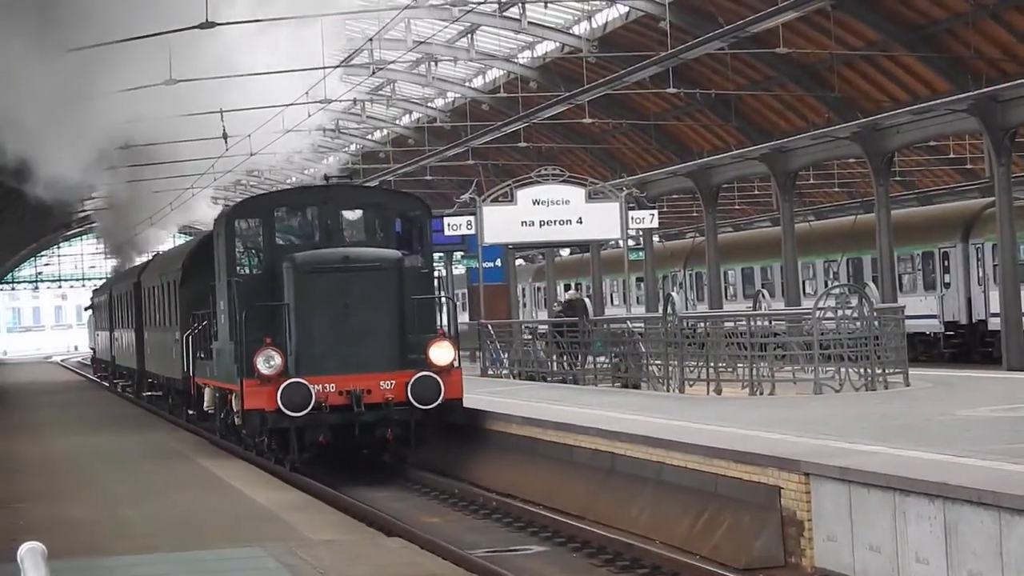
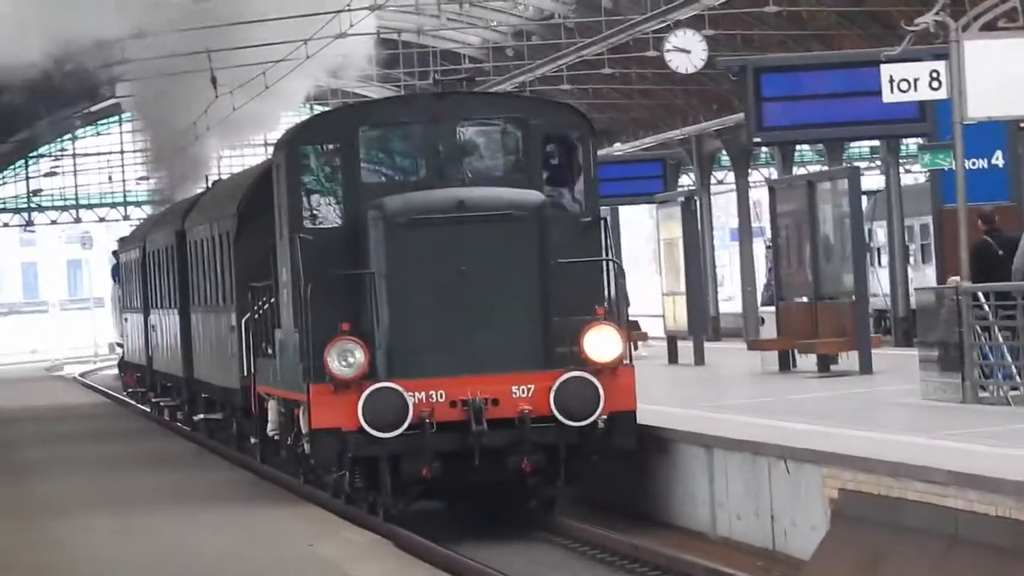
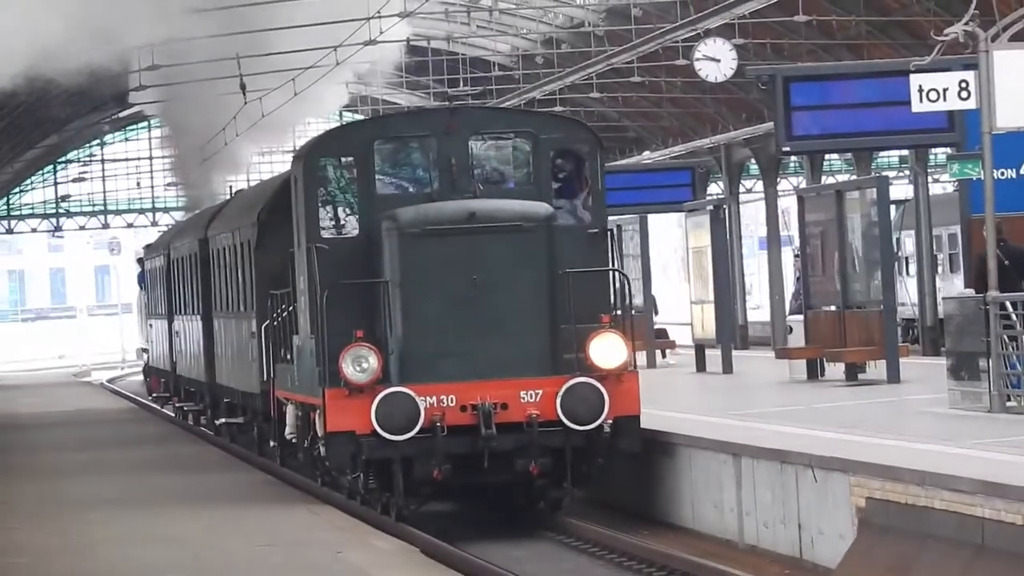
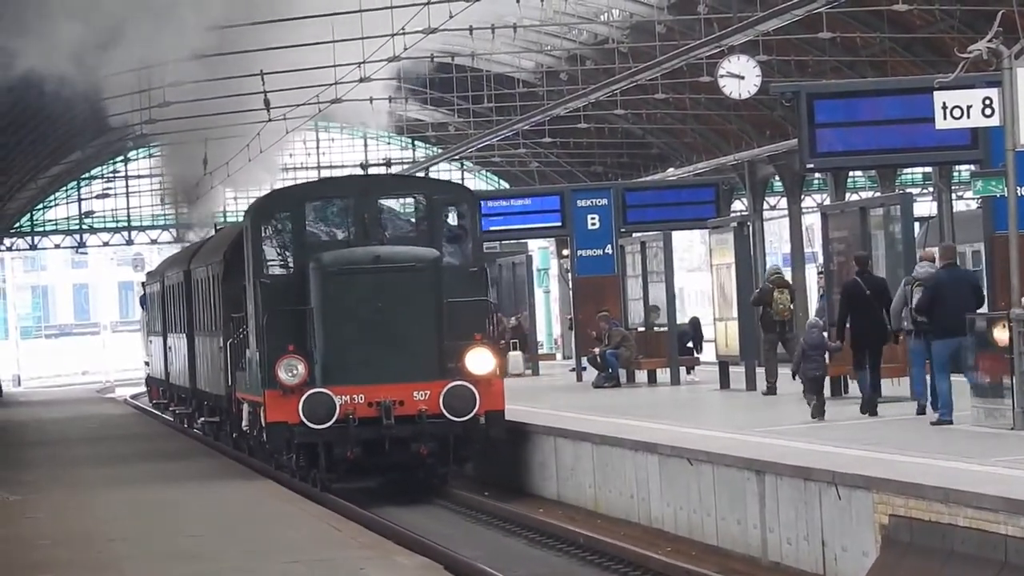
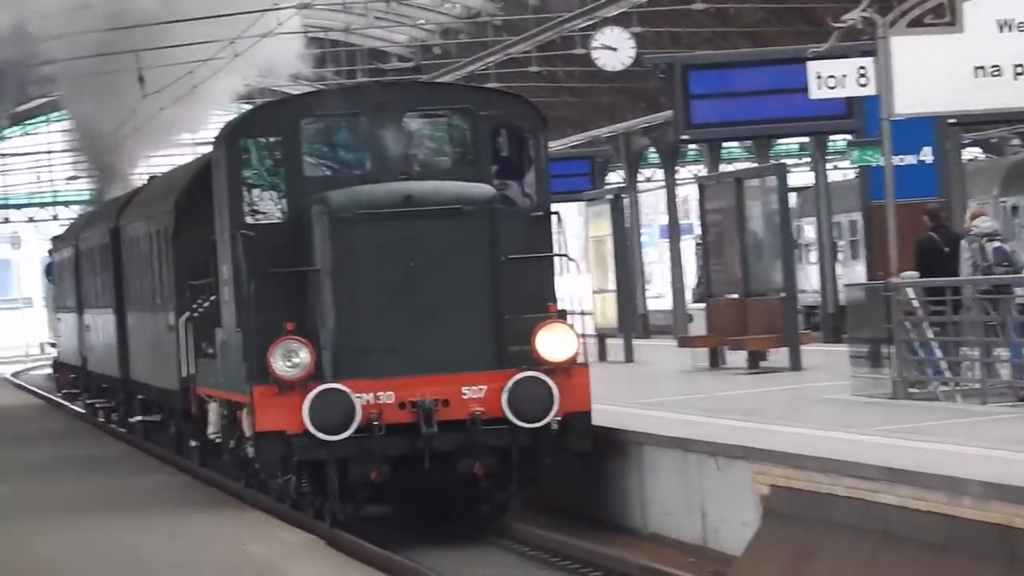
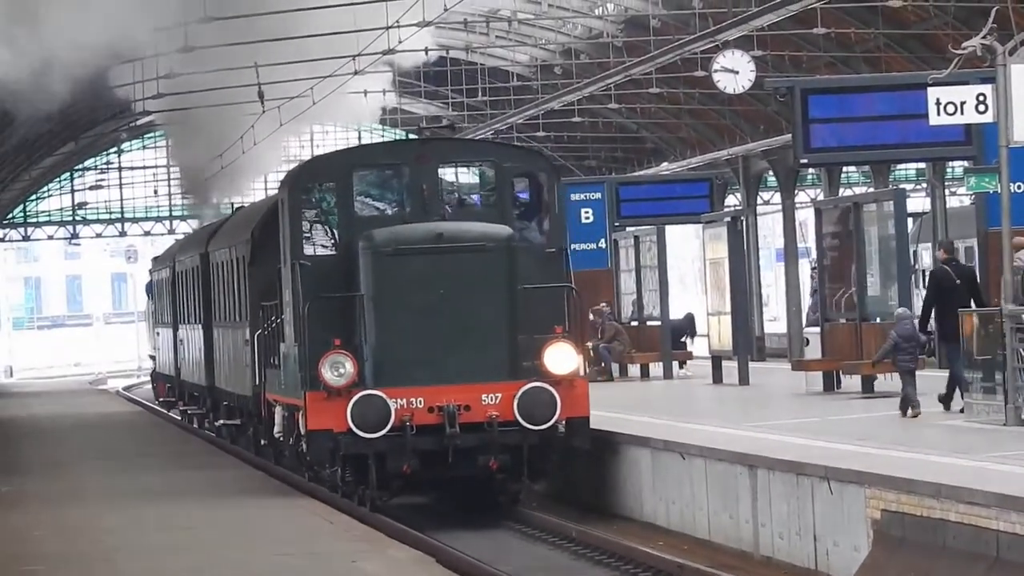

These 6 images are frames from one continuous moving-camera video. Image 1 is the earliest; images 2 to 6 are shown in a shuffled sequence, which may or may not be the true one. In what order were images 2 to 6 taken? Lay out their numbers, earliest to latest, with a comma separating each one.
5, 2, 3, 6, 4
